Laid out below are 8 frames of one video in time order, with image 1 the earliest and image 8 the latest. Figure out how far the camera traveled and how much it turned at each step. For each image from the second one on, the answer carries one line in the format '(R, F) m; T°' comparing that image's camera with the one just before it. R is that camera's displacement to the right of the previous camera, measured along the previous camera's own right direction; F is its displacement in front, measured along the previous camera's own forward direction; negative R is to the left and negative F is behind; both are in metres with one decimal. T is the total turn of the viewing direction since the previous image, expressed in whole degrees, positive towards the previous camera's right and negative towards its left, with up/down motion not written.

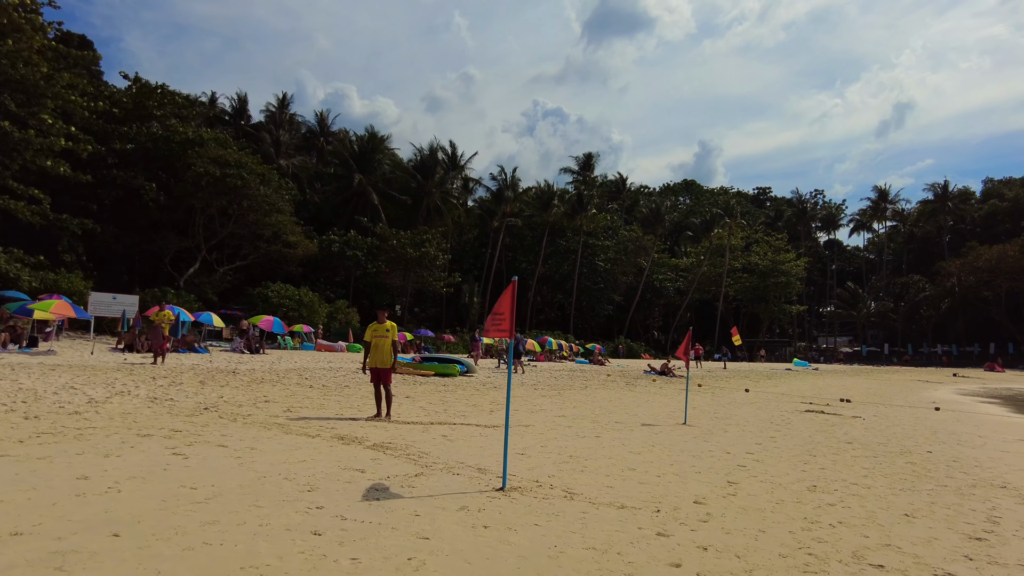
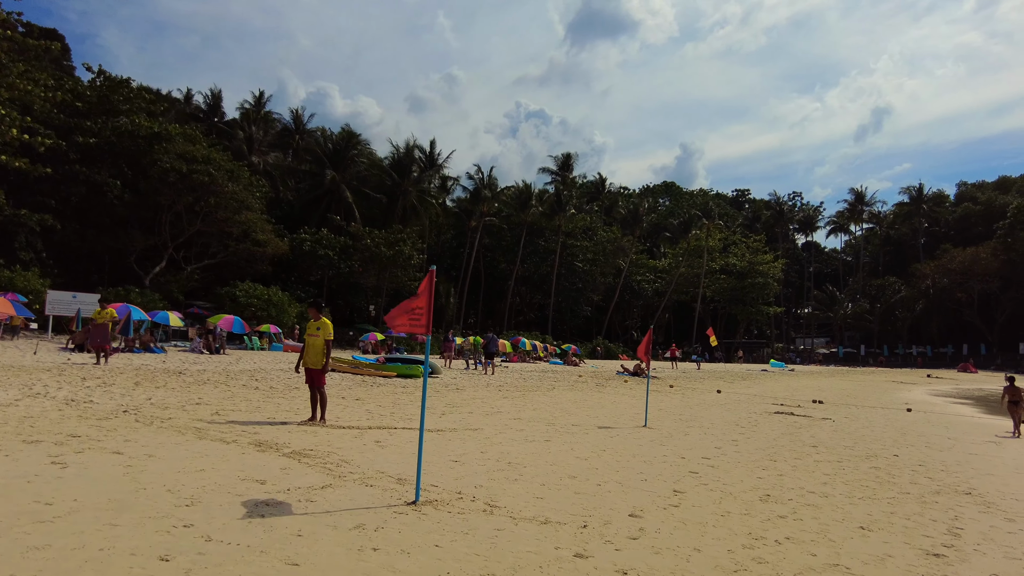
(+0.4, +0.5) m; +1°
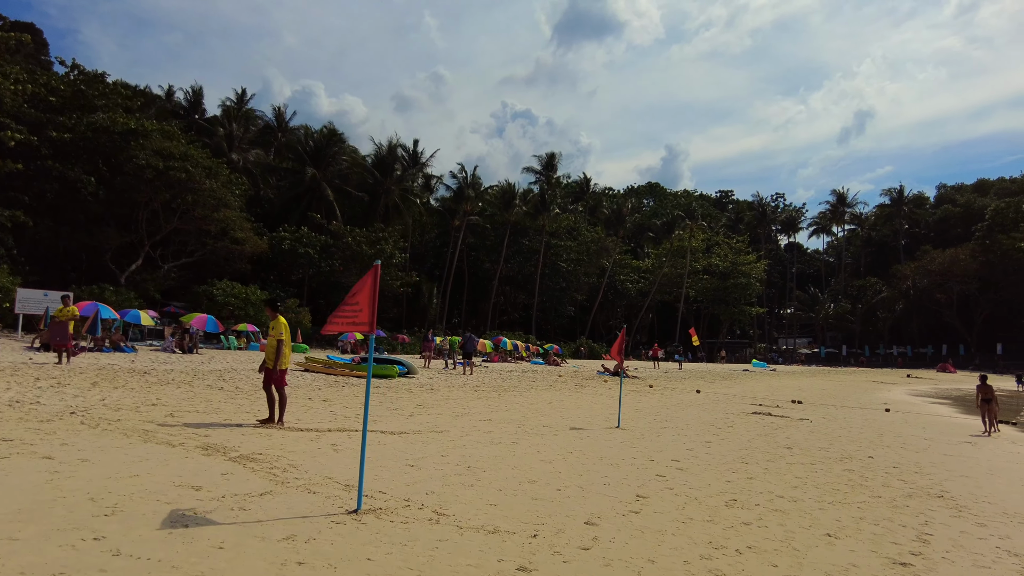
(+0.2, +0.2) m; +1°
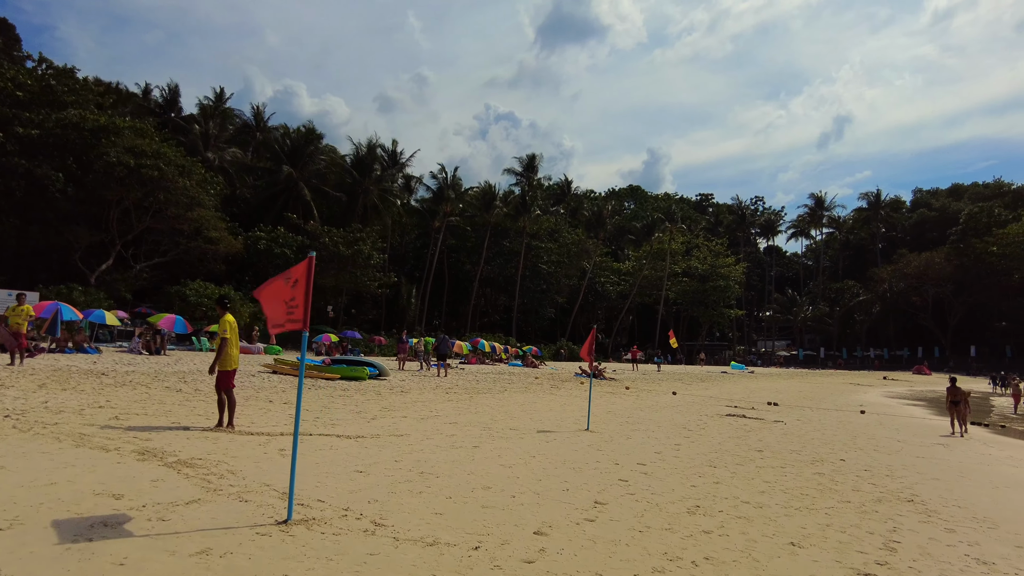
(+0.2, +0.3) m; +1°
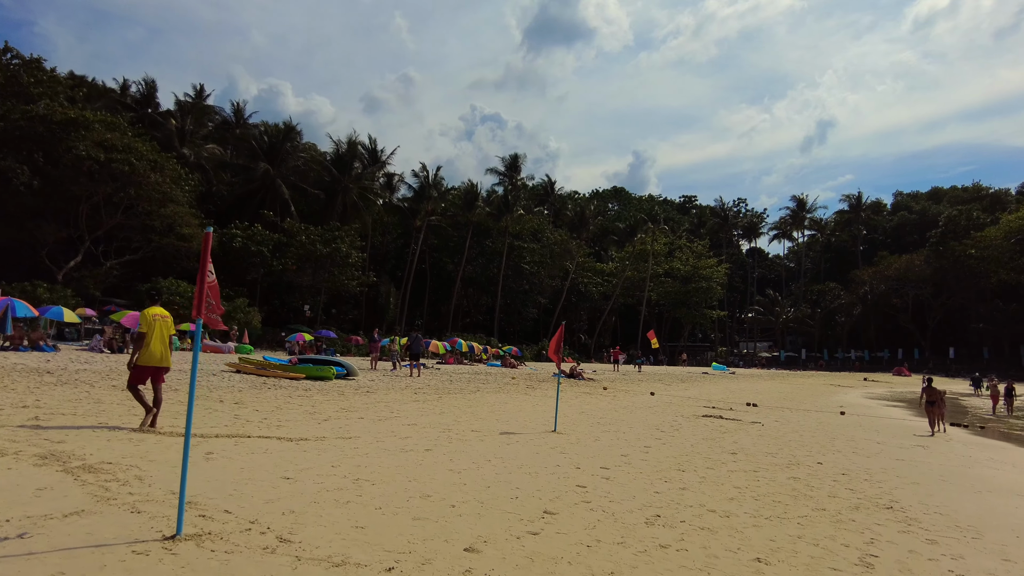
(+0.3, +0.5) m; +1°
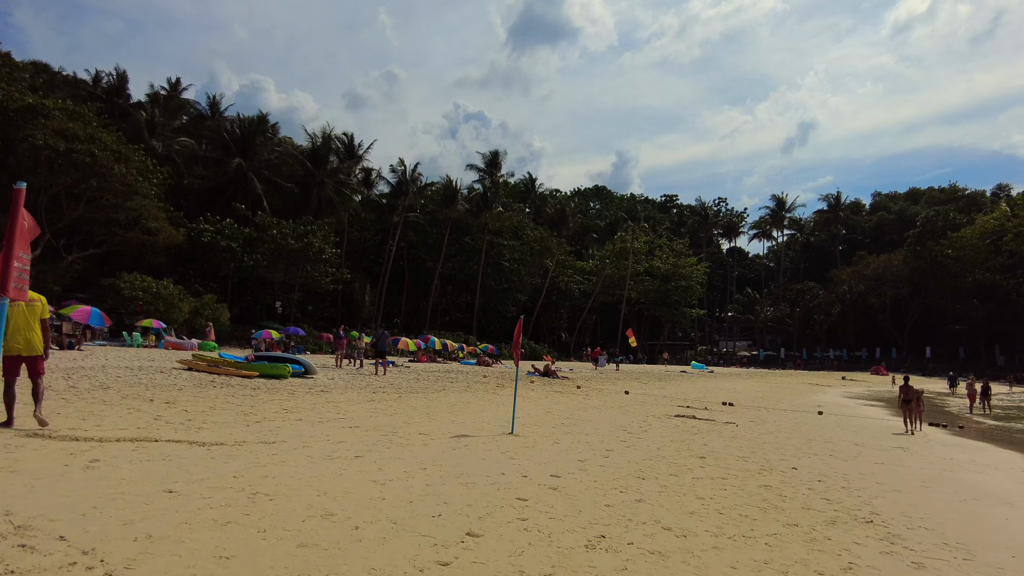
(+0.4, +0.7) m; +1°
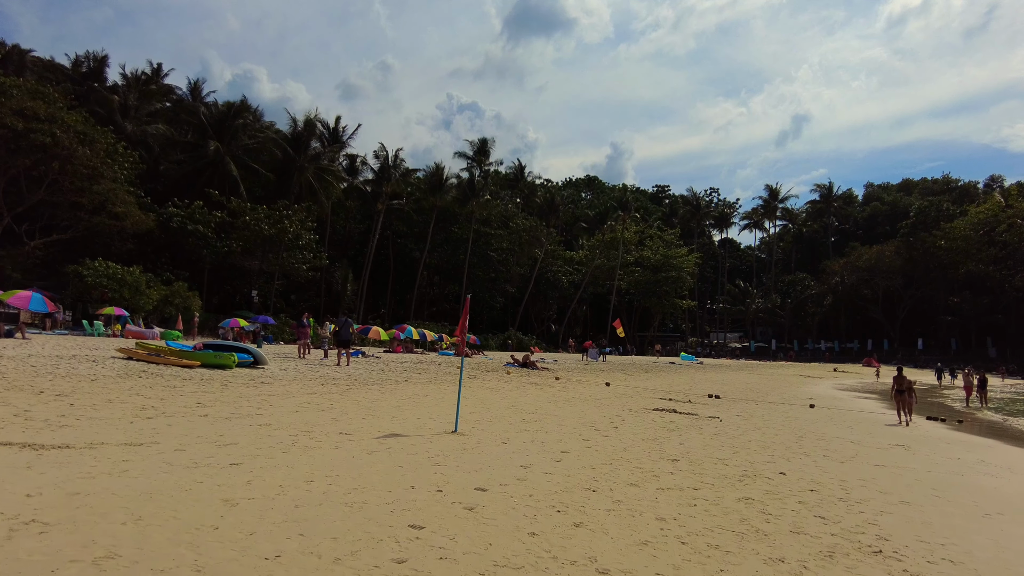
(+0.5, +1.2) m; +1°
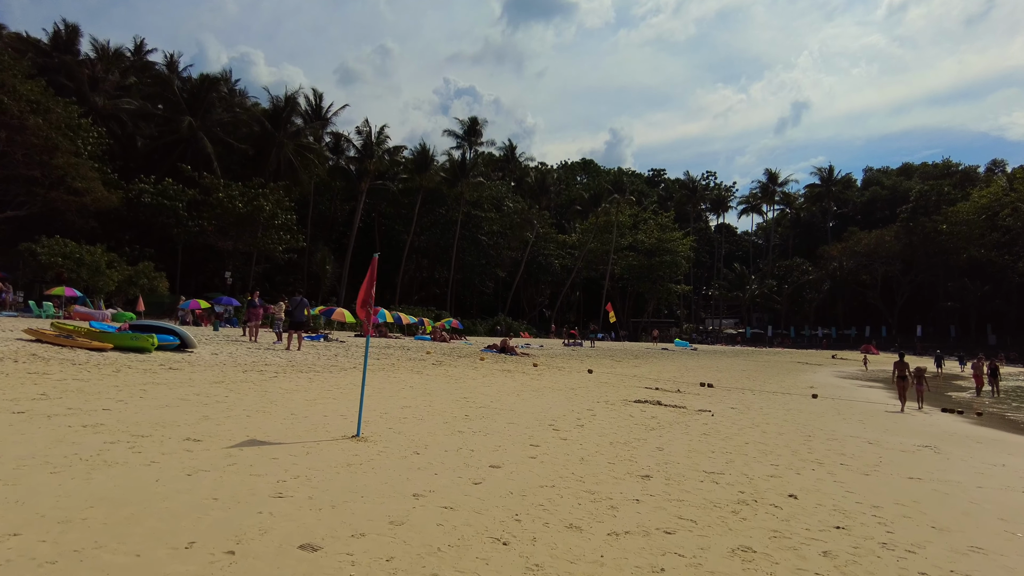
(+0.6, +1.8) m; 0°
